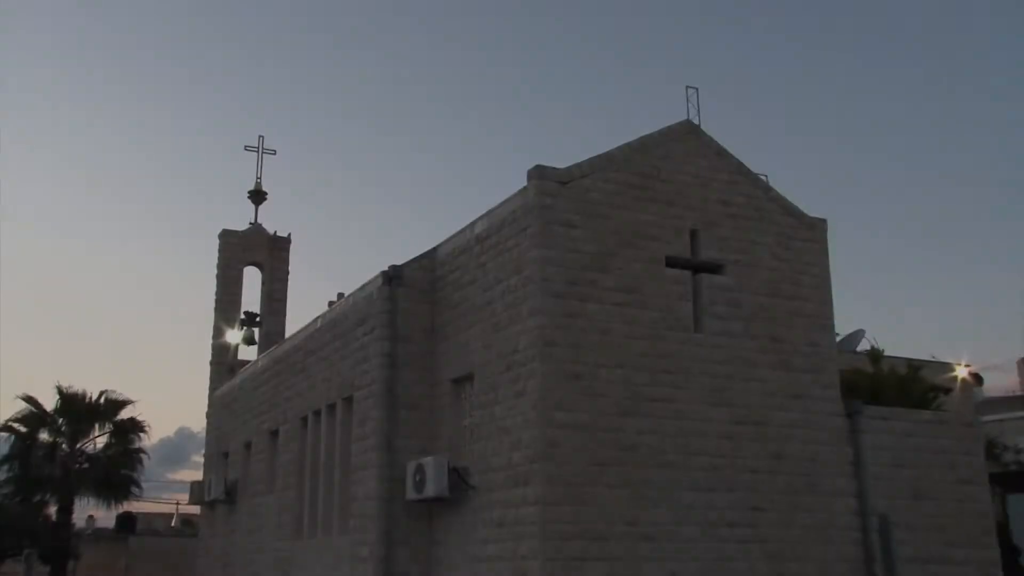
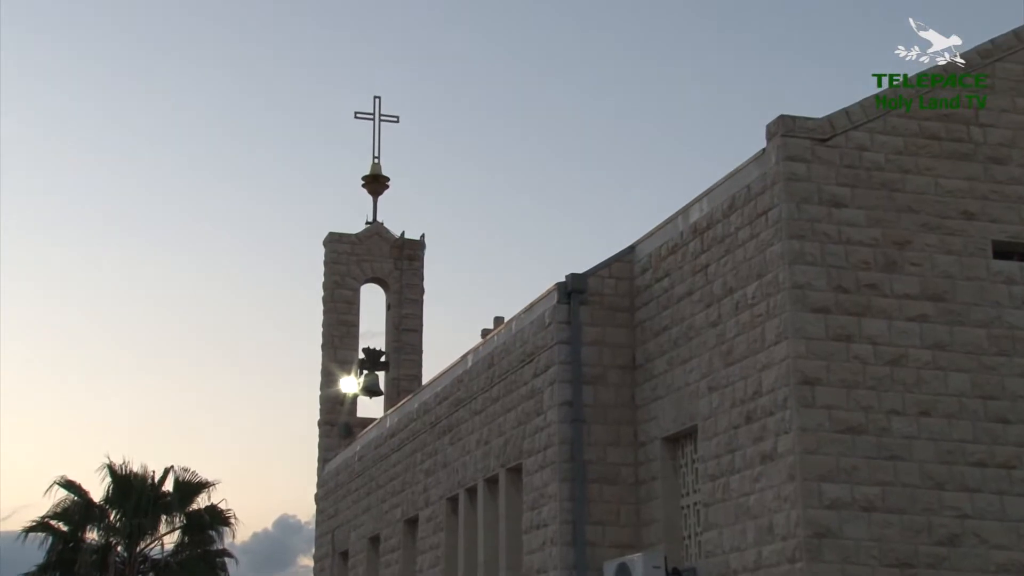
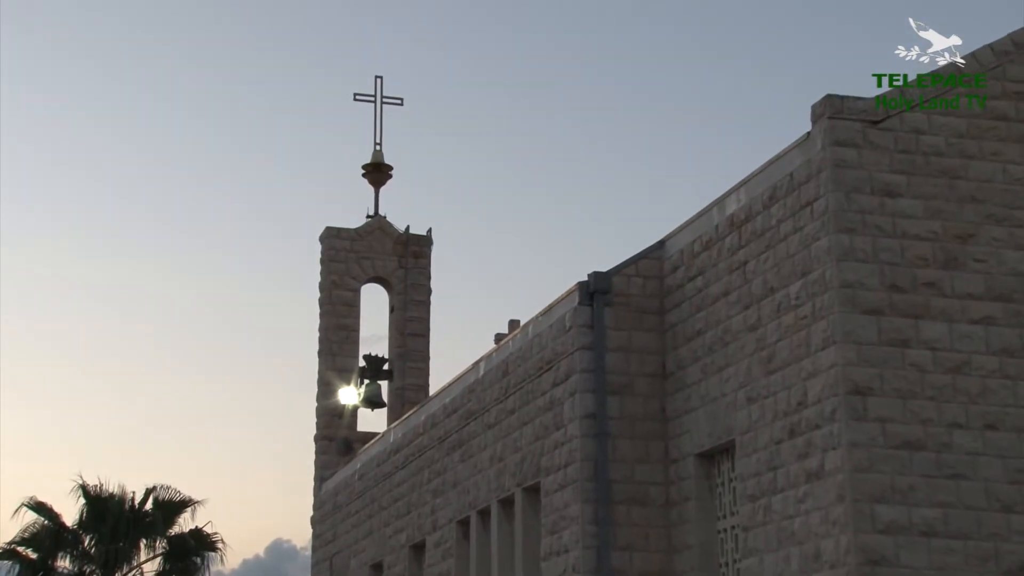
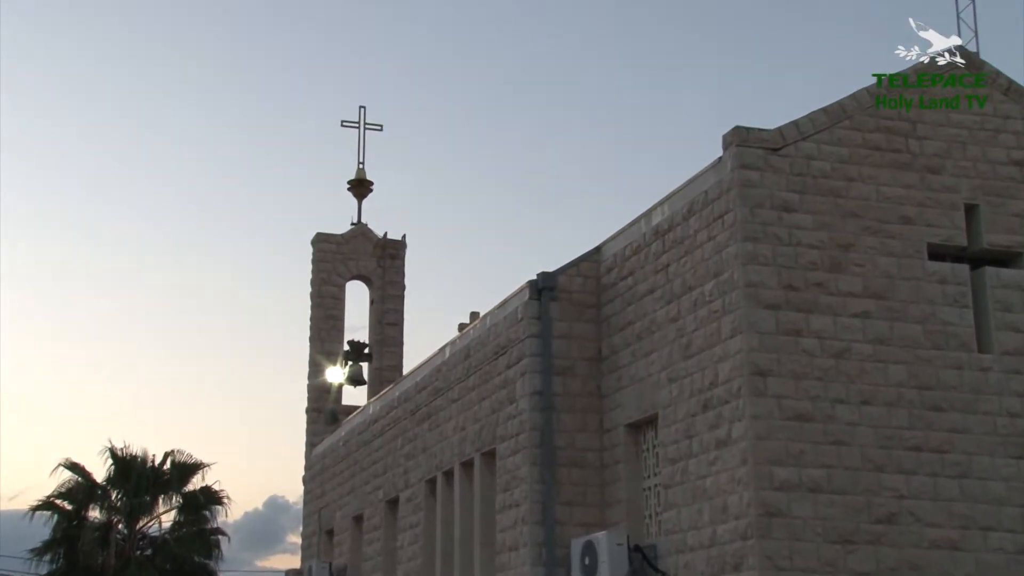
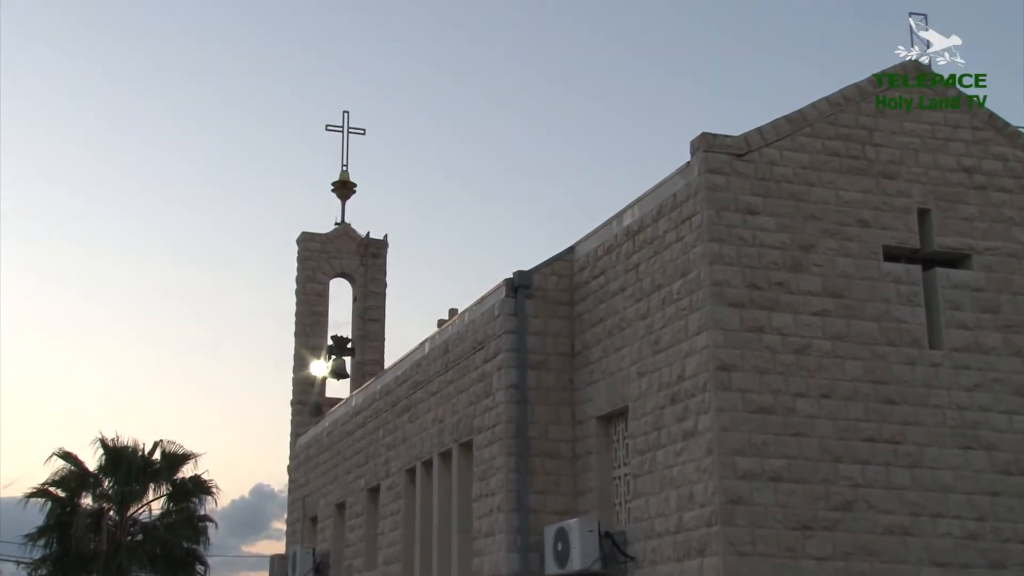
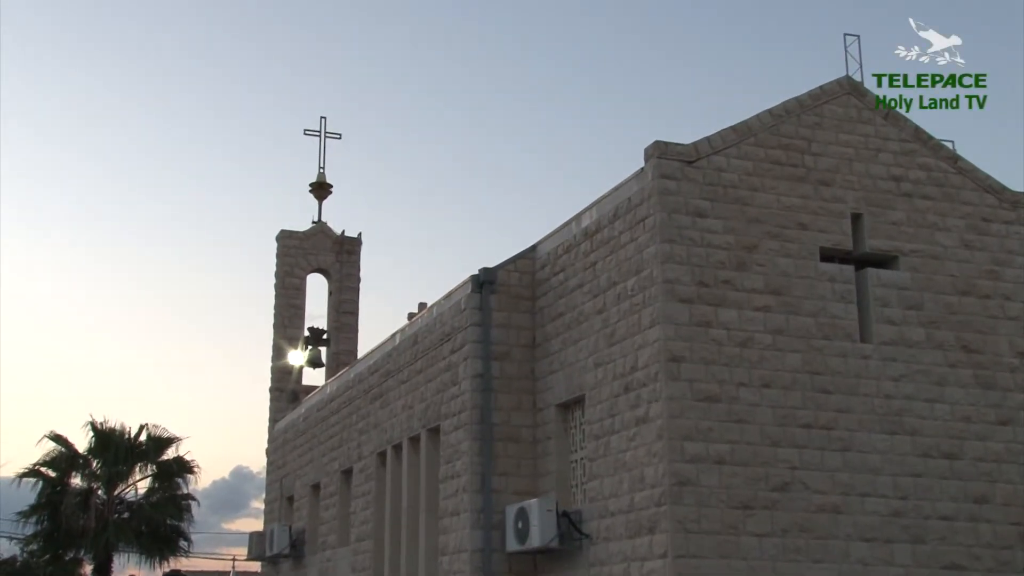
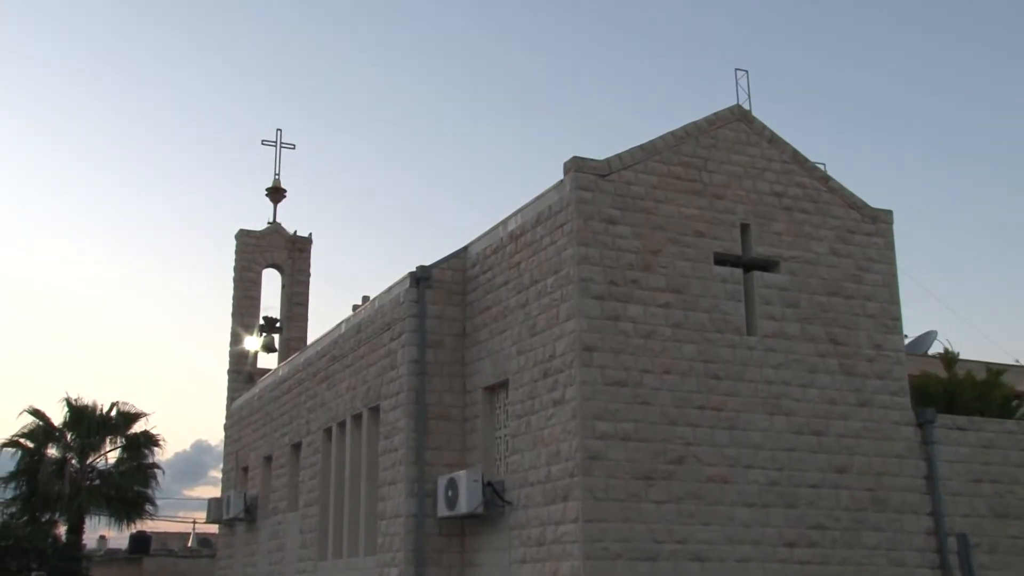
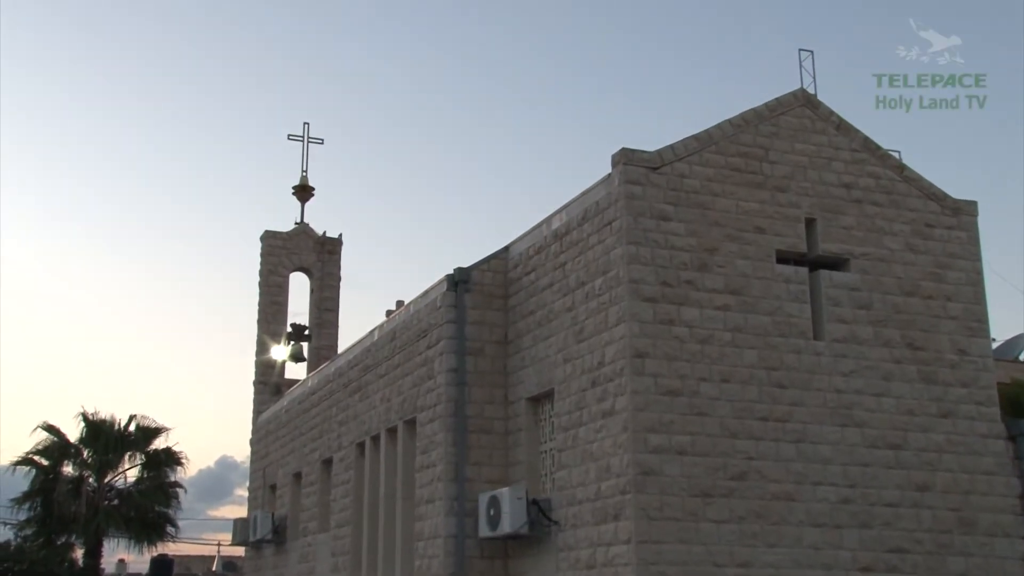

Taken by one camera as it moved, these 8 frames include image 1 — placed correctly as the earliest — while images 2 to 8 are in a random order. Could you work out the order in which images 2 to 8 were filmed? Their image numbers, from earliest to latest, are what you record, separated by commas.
7, 8, 6, 5, 4, 2, 3
